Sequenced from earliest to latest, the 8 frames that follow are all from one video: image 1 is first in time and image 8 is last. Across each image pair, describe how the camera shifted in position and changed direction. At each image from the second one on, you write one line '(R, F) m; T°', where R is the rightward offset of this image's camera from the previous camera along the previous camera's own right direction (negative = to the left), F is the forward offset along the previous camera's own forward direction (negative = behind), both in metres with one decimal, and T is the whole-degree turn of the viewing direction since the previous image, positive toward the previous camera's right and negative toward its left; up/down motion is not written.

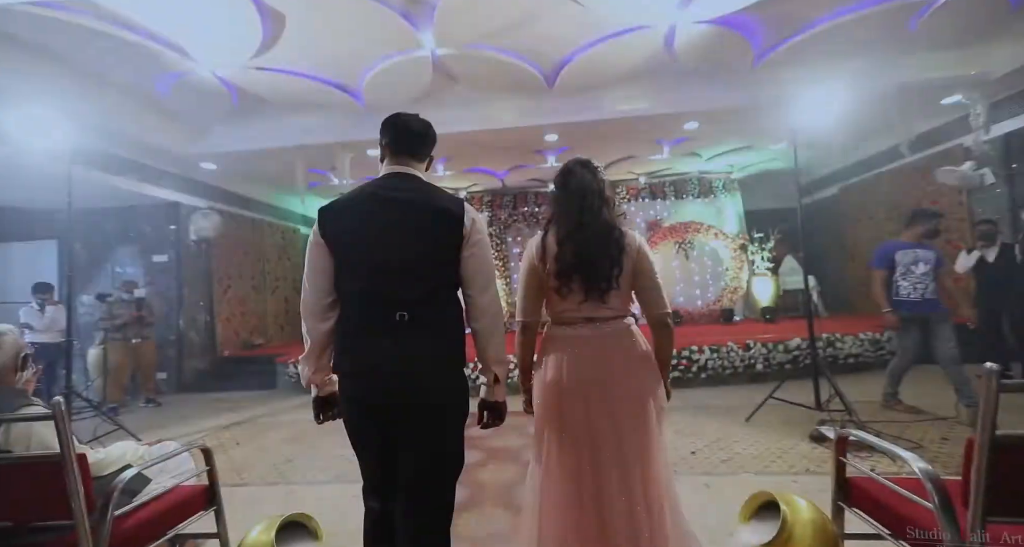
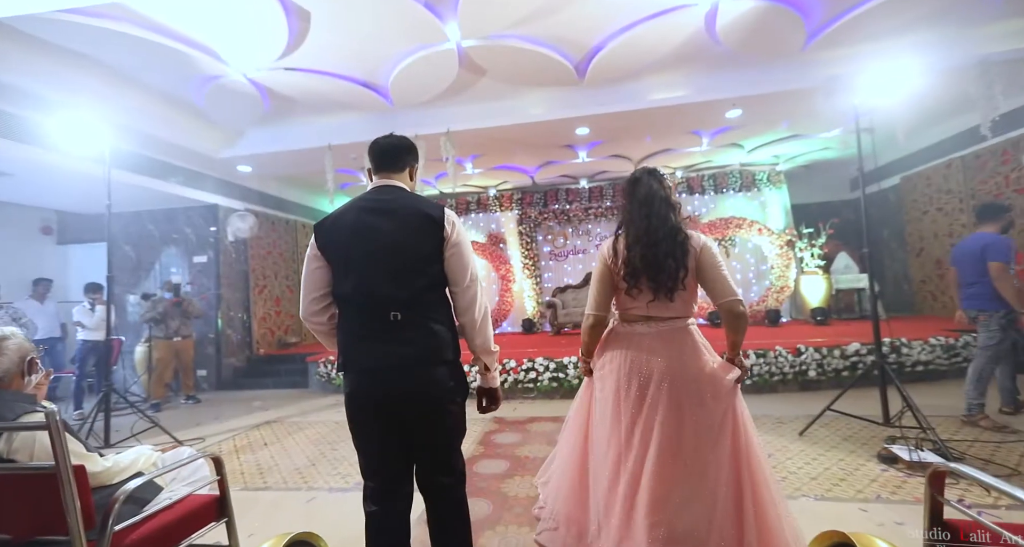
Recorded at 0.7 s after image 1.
(0.0, +0.2) m; -4°
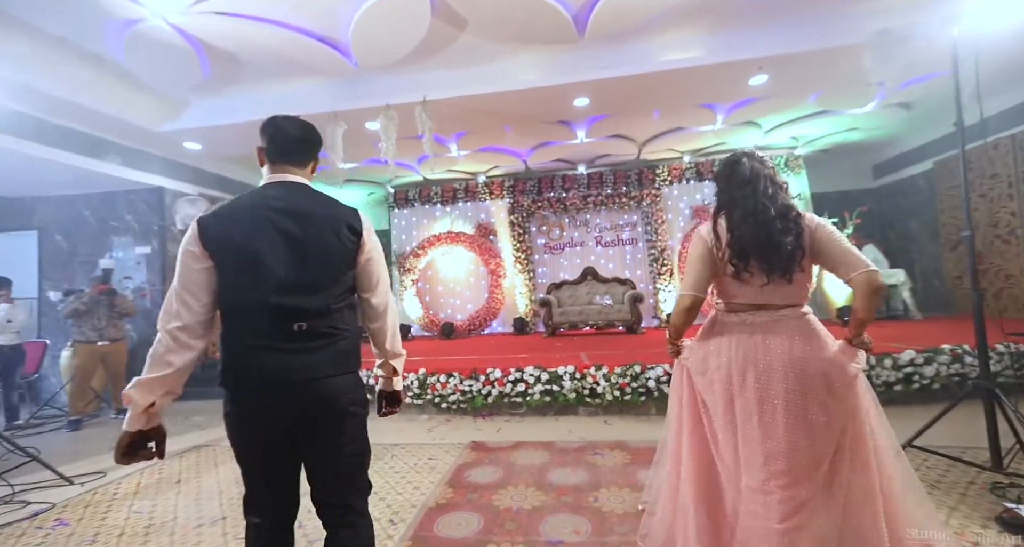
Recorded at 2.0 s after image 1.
(+0.1, +0.7) m; 0°
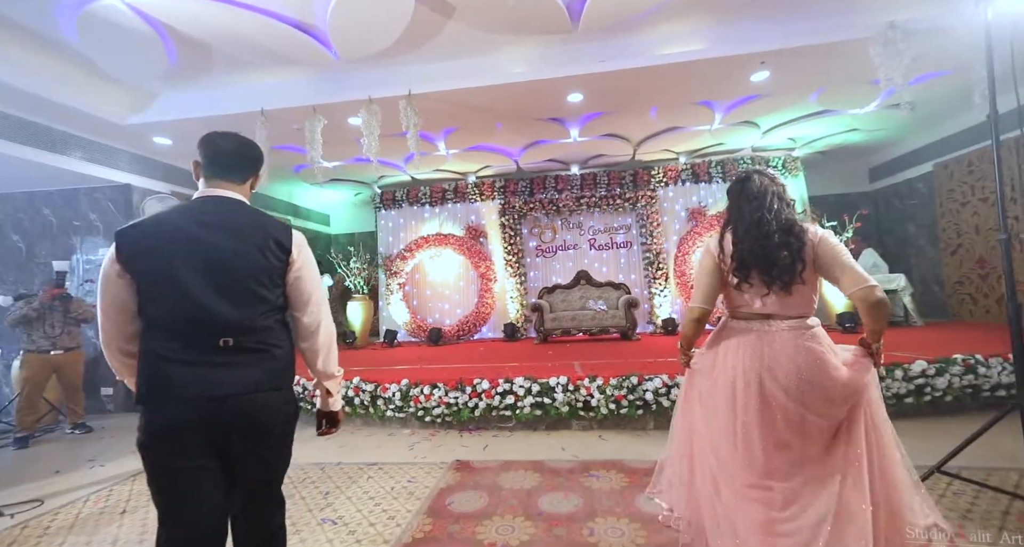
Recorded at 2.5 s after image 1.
(0.0, +0.2) m; +1°
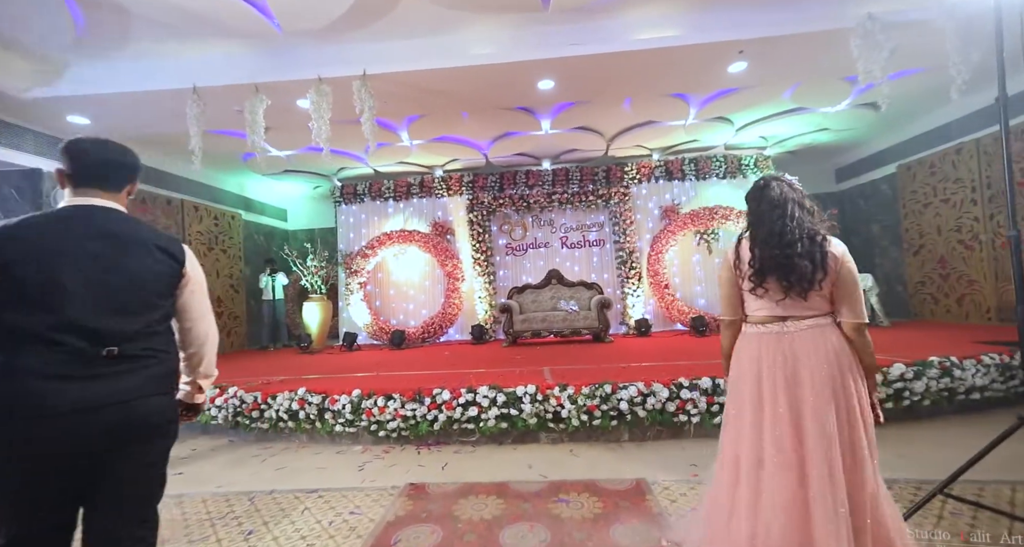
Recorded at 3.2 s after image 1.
(+0.1, +0.3) m; +4°
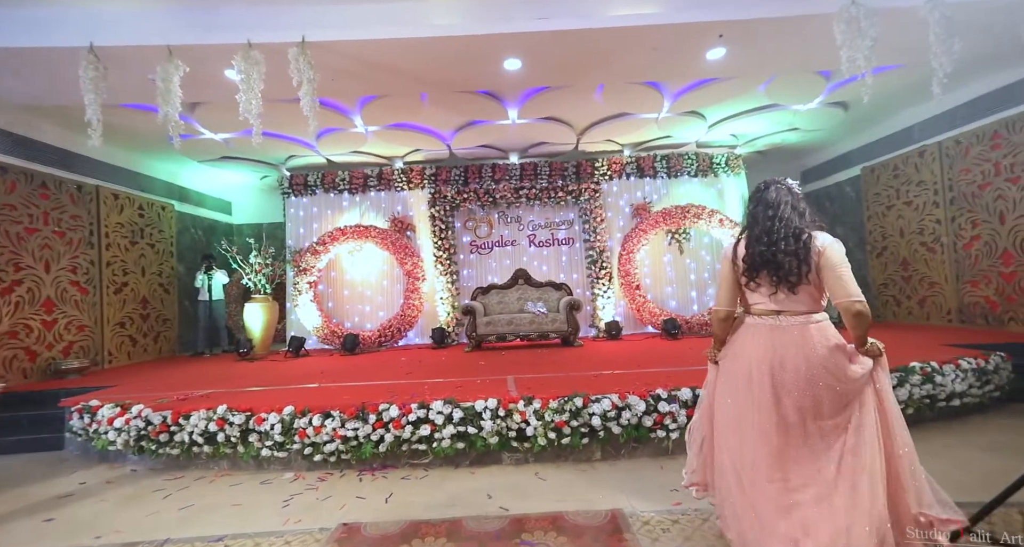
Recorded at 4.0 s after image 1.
(+0.1, +0.4) m; +4°
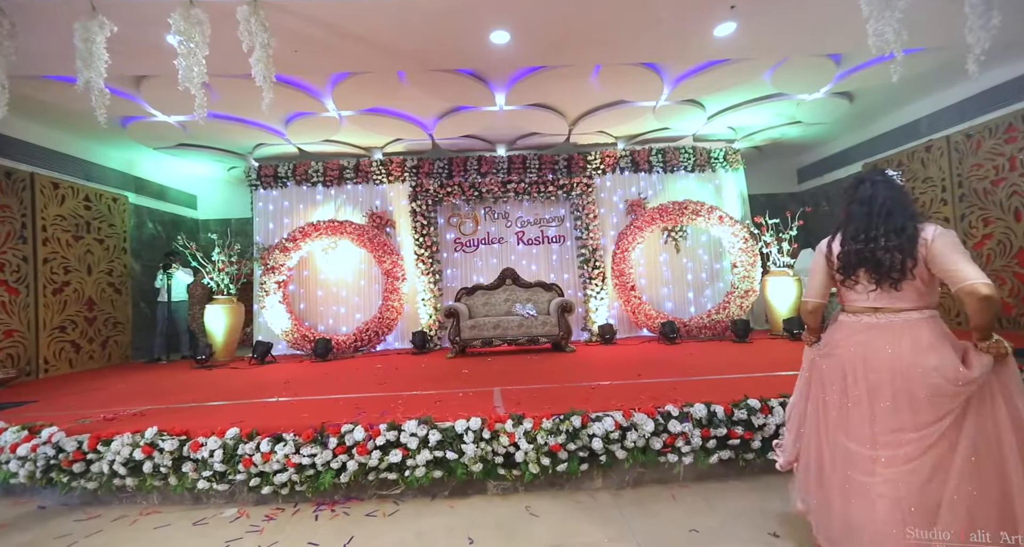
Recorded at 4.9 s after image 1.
(0.0, +0.4) m; +2°
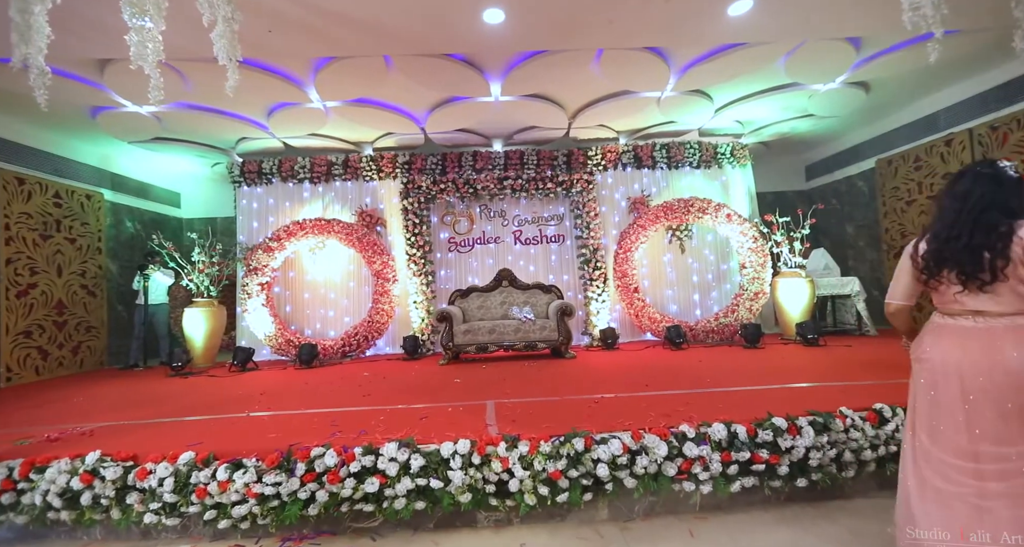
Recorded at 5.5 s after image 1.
(0.0, +0.3) m; 0°
